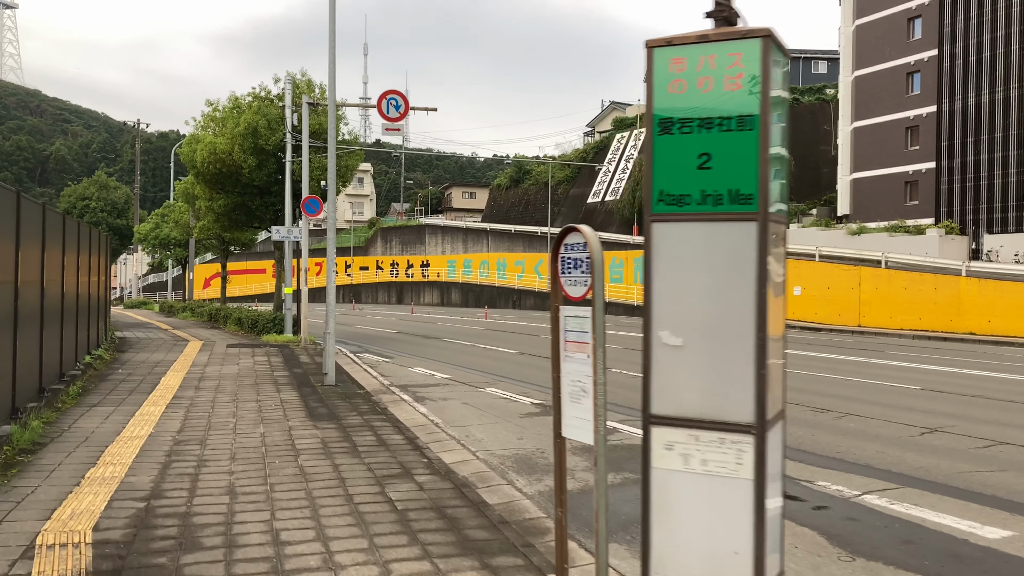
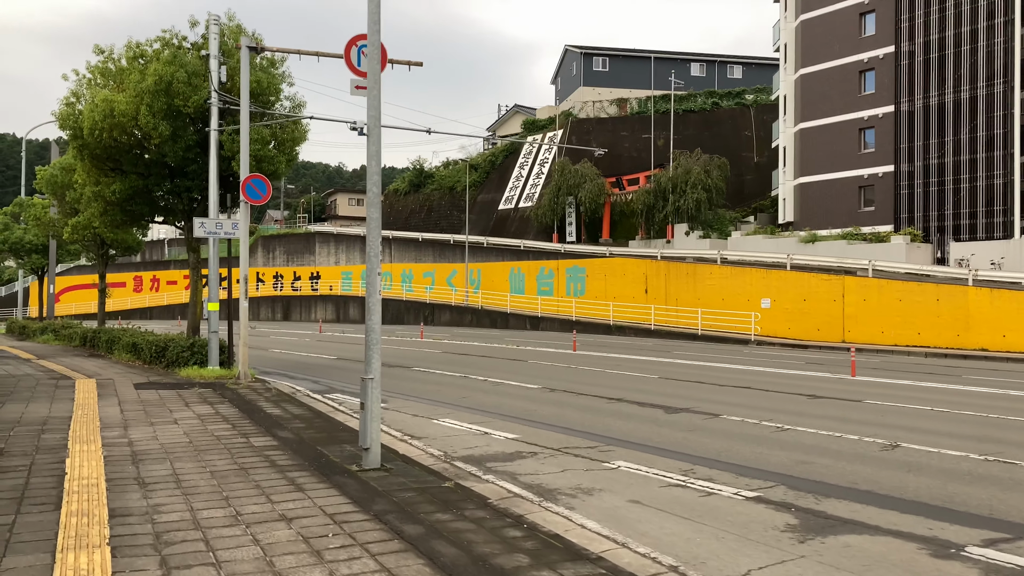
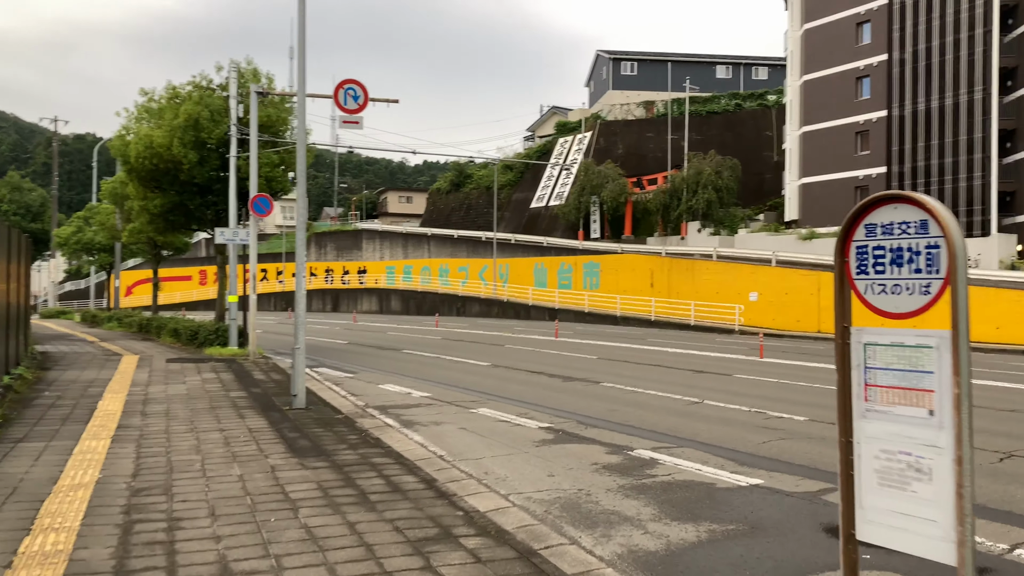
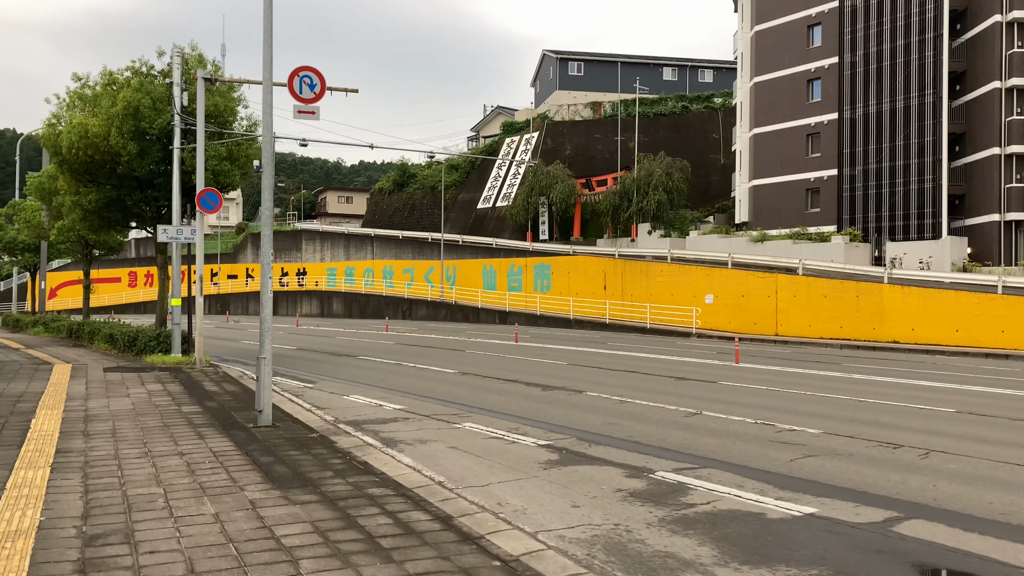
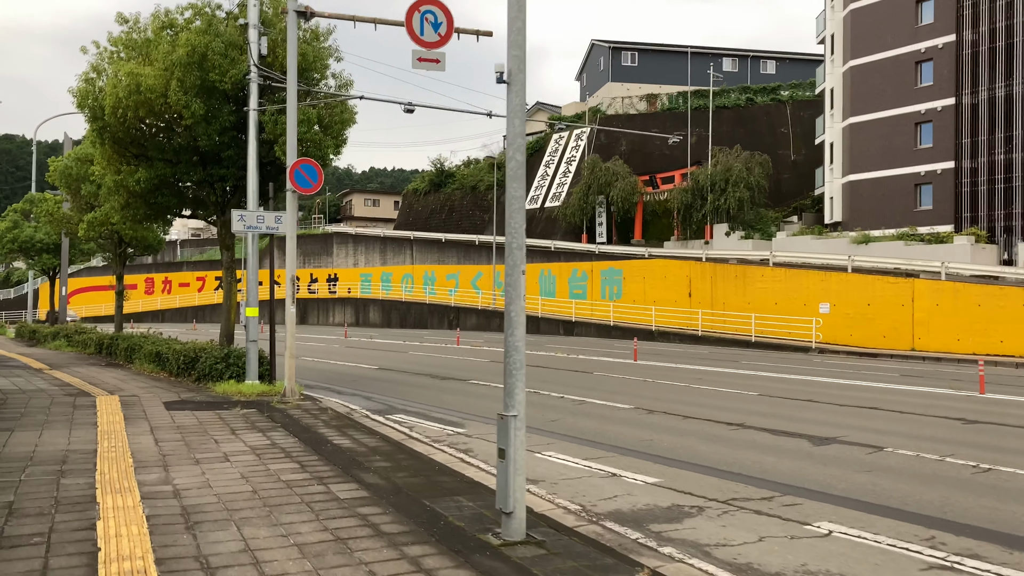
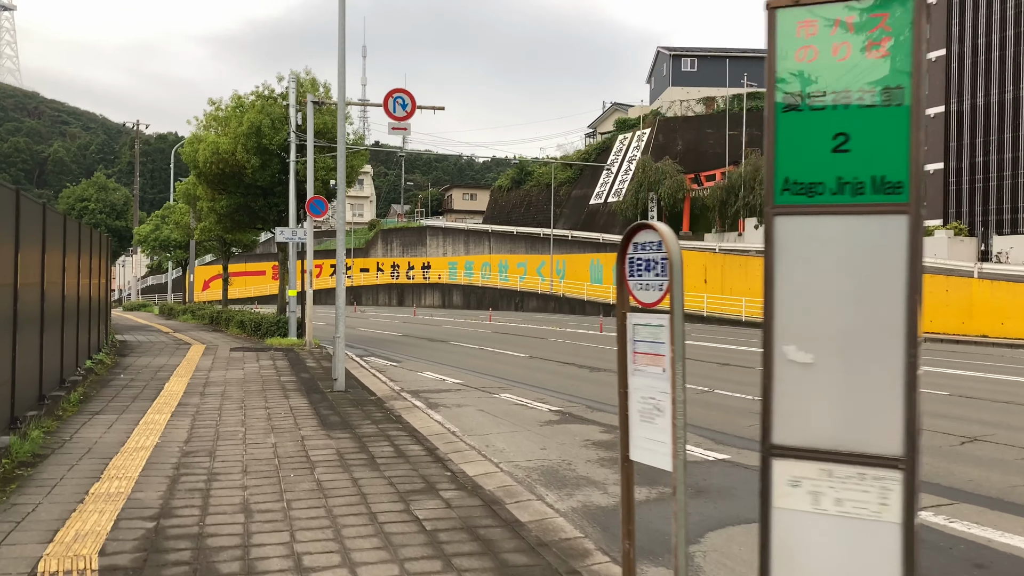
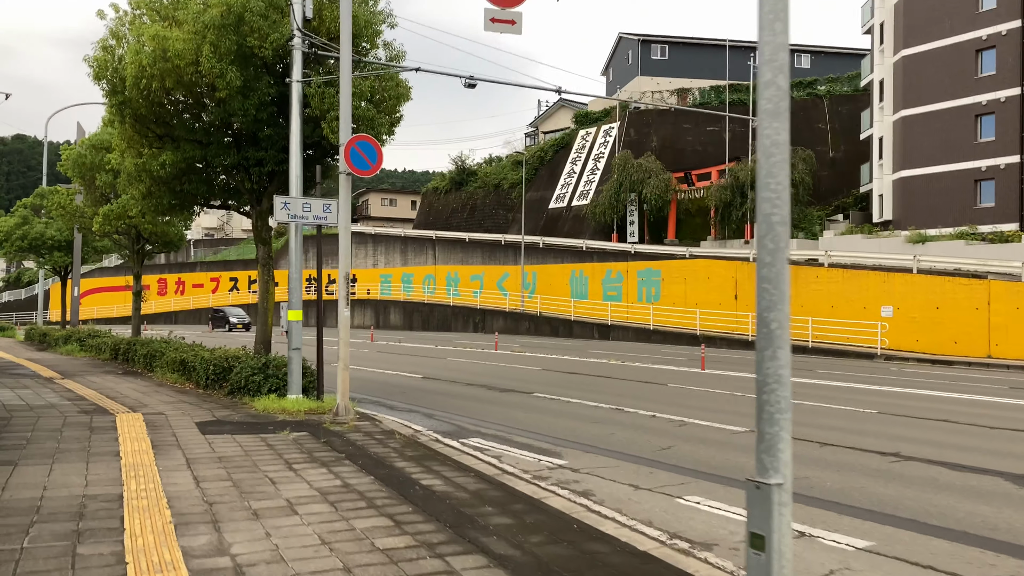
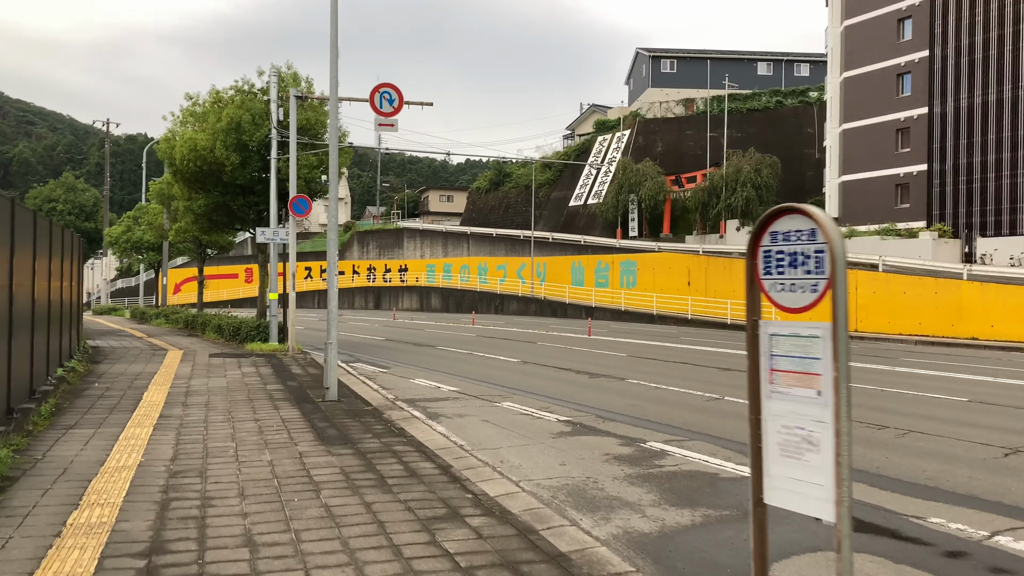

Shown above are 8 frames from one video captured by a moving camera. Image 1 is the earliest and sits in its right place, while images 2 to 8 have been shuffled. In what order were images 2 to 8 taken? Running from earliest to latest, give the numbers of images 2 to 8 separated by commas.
6, 8, 3, 4, 2, 5, 7
